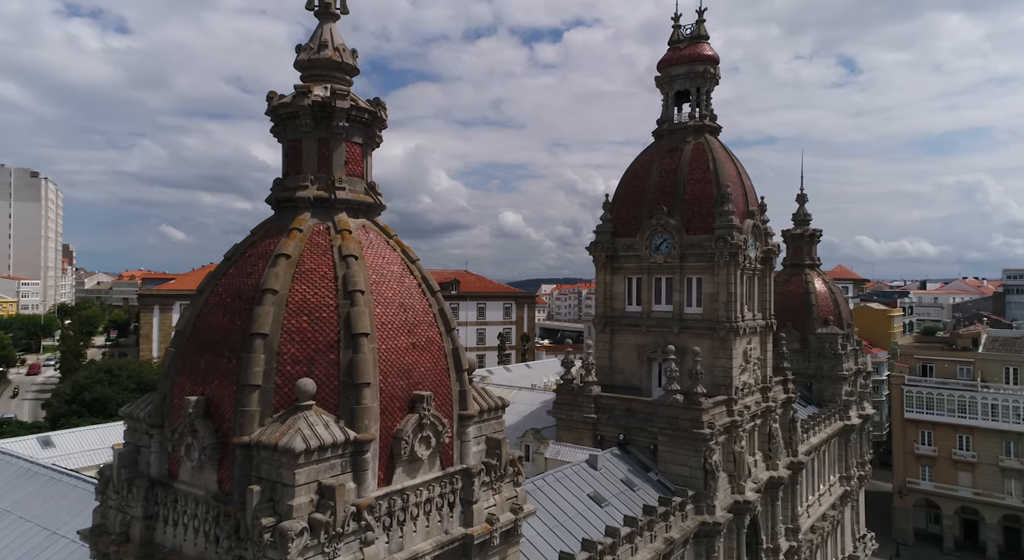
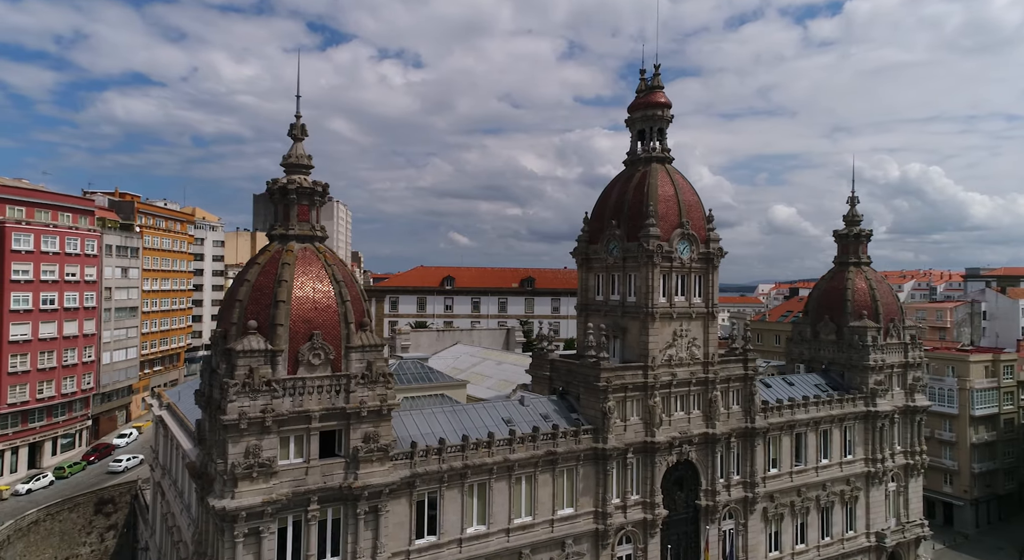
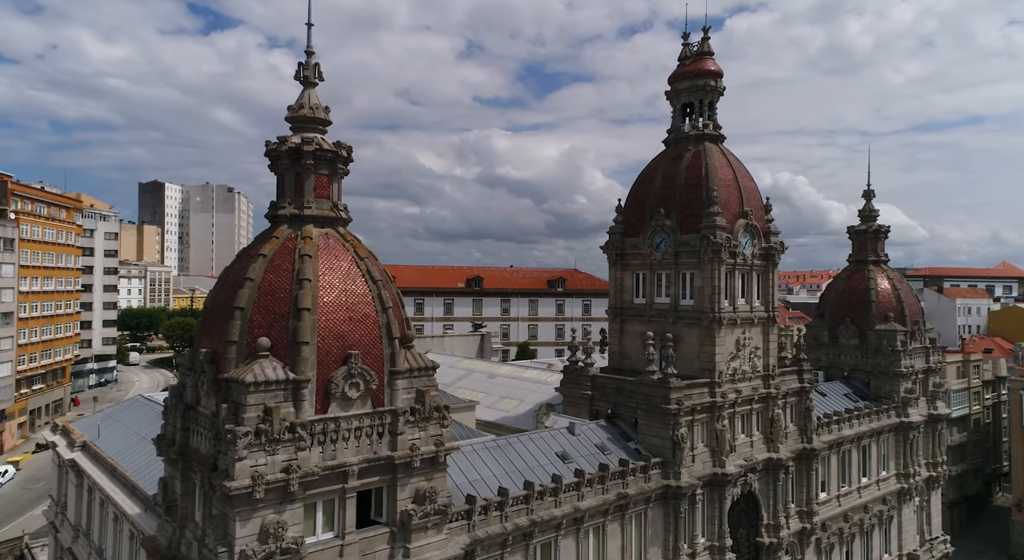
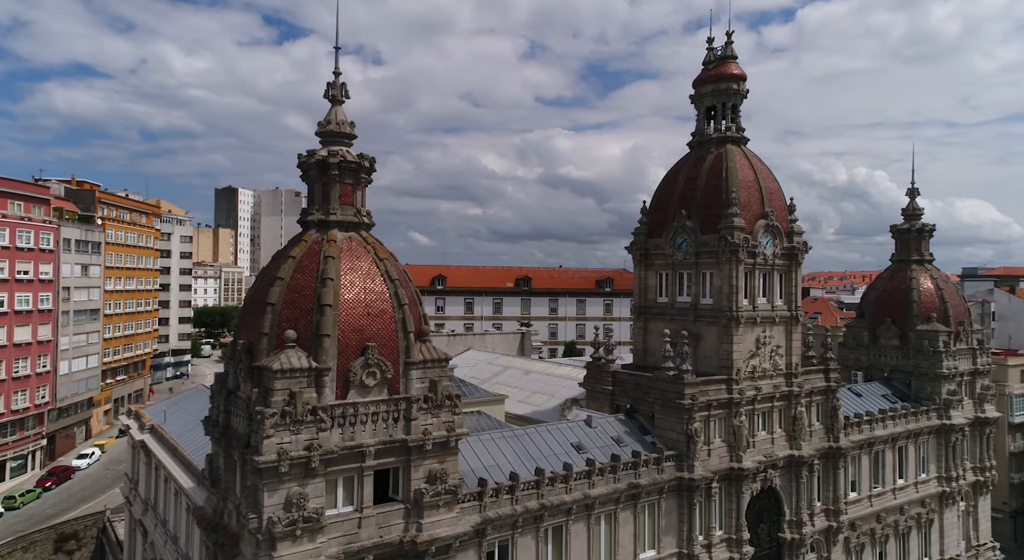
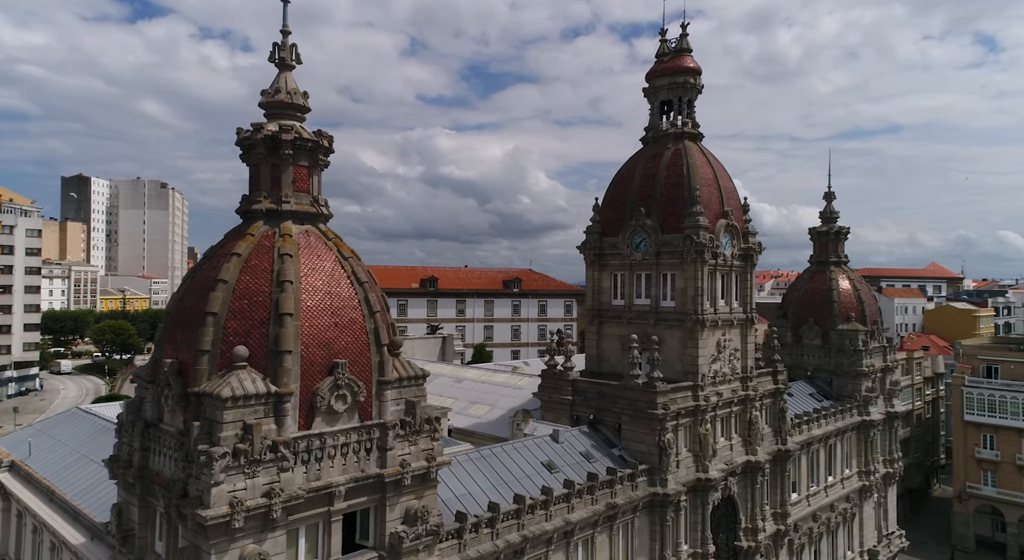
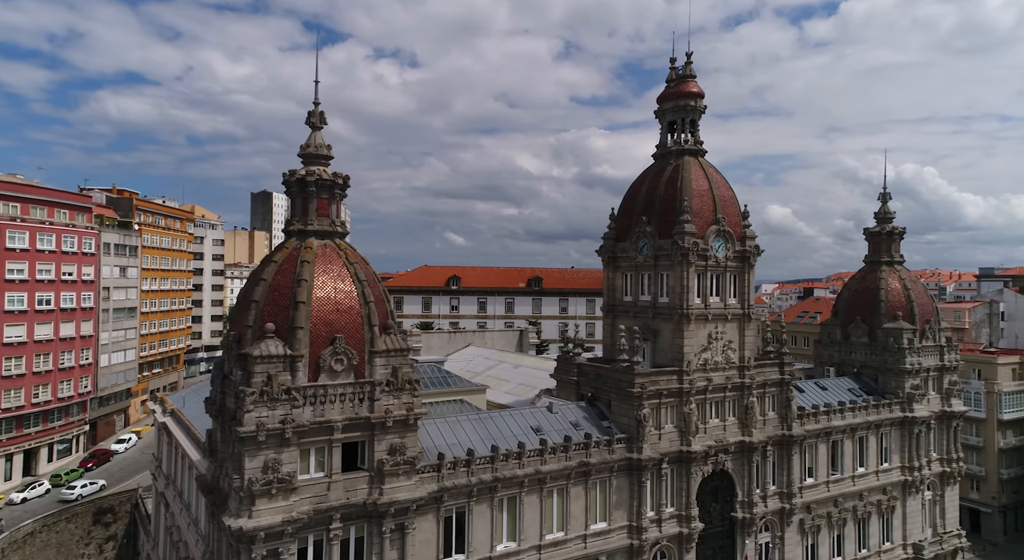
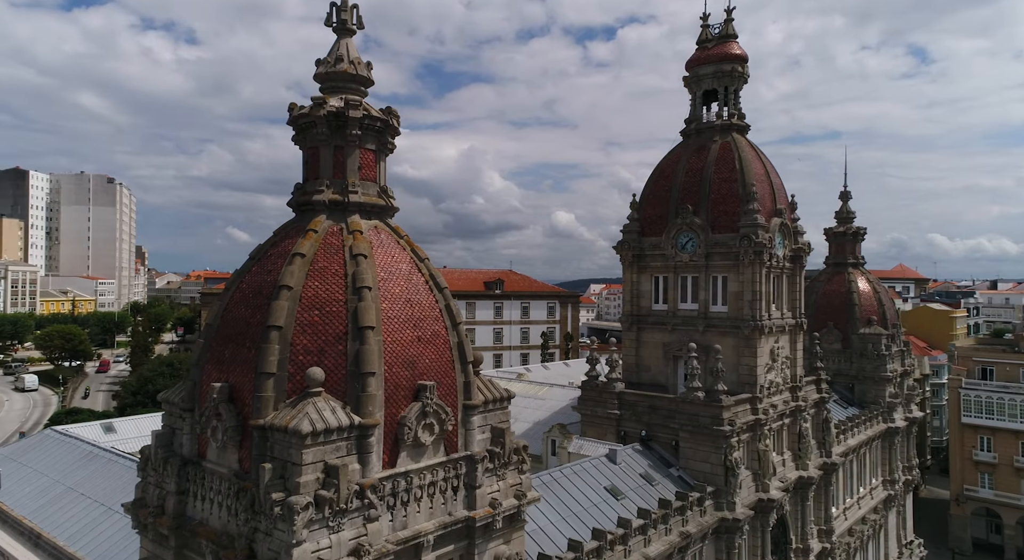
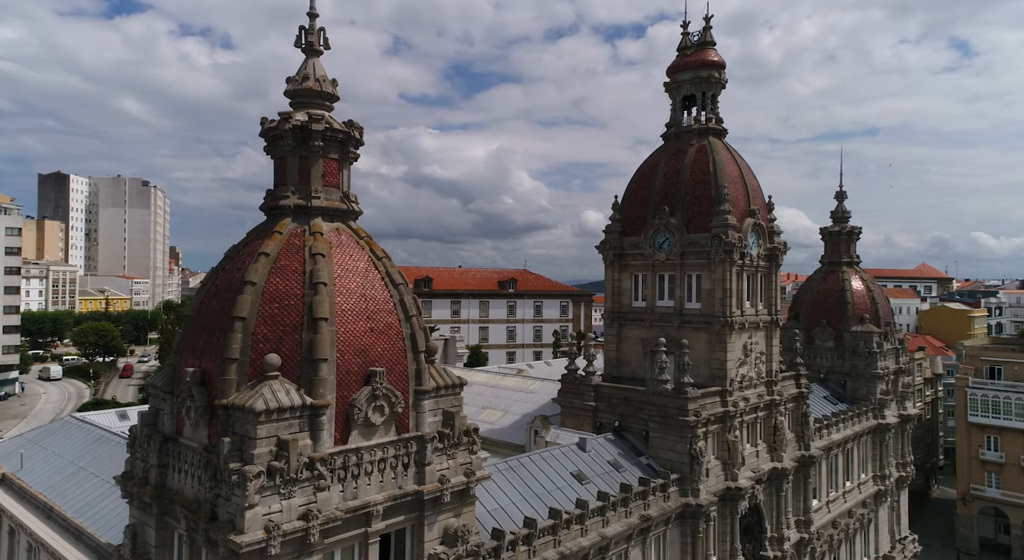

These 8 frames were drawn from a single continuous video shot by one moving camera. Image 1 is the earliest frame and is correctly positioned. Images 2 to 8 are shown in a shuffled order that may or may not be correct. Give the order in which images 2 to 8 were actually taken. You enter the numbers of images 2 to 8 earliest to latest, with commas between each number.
7, 8, 5, 3, 4, 6, 2
